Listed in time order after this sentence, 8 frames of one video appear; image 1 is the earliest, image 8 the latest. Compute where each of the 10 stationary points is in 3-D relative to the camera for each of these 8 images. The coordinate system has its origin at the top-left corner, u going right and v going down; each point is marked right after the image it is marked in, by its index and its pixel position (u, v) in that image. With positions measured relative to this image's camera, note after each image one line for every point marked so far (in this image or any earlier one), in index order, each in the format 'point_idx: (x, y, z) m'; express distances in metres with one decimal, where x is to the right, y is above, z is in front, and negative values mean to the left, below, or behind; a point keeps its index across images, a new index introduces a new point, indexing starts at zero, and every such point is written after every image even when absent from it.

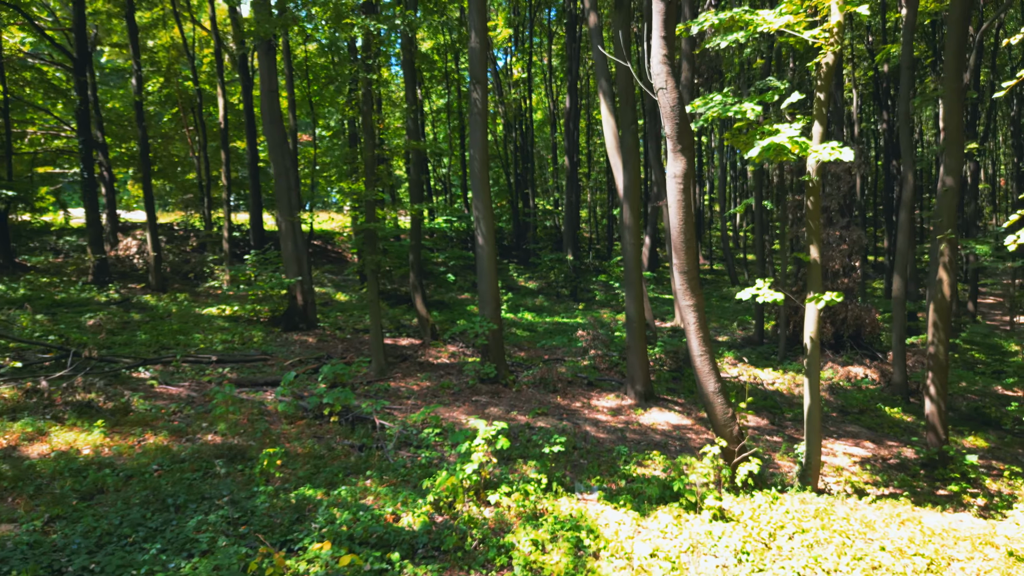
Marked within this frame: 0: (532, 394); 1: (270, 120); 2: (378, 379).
0: (+0.4, -1.9, +10.1) m
1: (-5.5, +3.9, +12.7) m
2: (-2.4, -1.6, +9.7) m
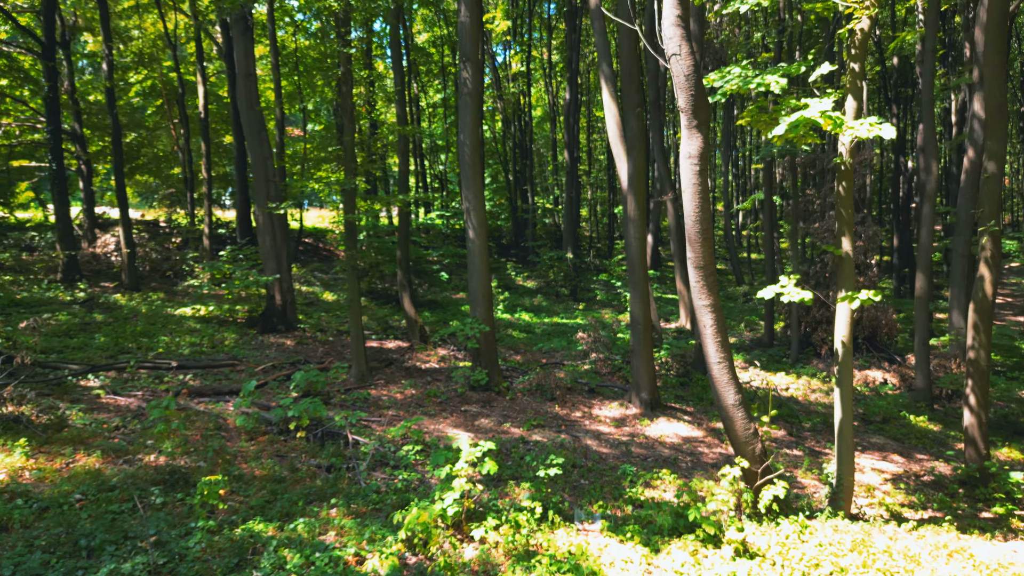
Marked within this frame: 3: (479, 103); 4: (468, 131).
0: (+0.2, -1.9, +9.2) m
1: (-5.6, +3.9, +11.8) m
2: (-2.5, -1.6, +8.8) m
3: (-0.6, +3.1, +9.4) m
4: (-0.7, +2.7, +9.4) m
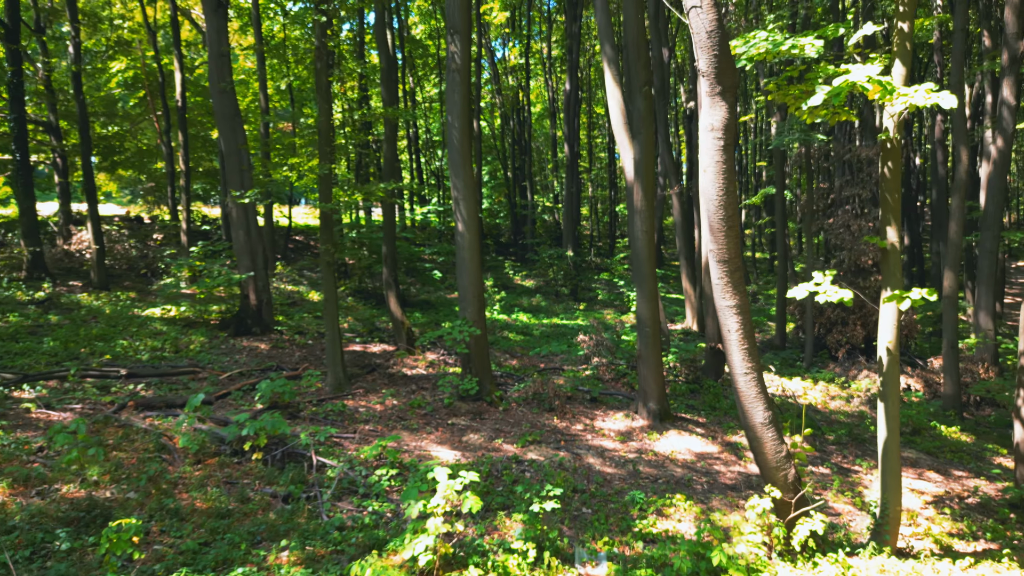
0: (+0.1, -1.9, +8.2) m
1: (-5.7, +3.9, +10.9) m
2: (-2.6, -1.6, +7.9) m
3: (-0.7, +3.2, +8.5) m
4: (-0.8, +2.7, +8.5) m
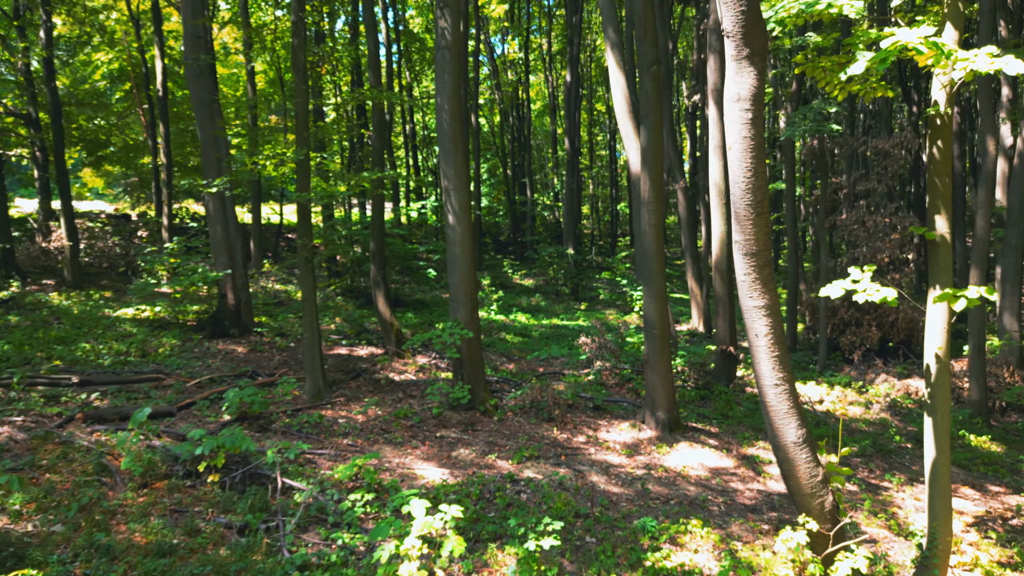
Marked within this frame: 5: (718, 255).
0: (+0.1, -1.9, +7.5) m
1: (-5.8, +3.9, +10.2) m
2: (-2.6, -1.5, +7.2) m
3: (-0.7, +3.2, +7.7) m
4: (-0.9, +2.7, +7.7) m
5: (+3.8, +0.6, +10.3) m
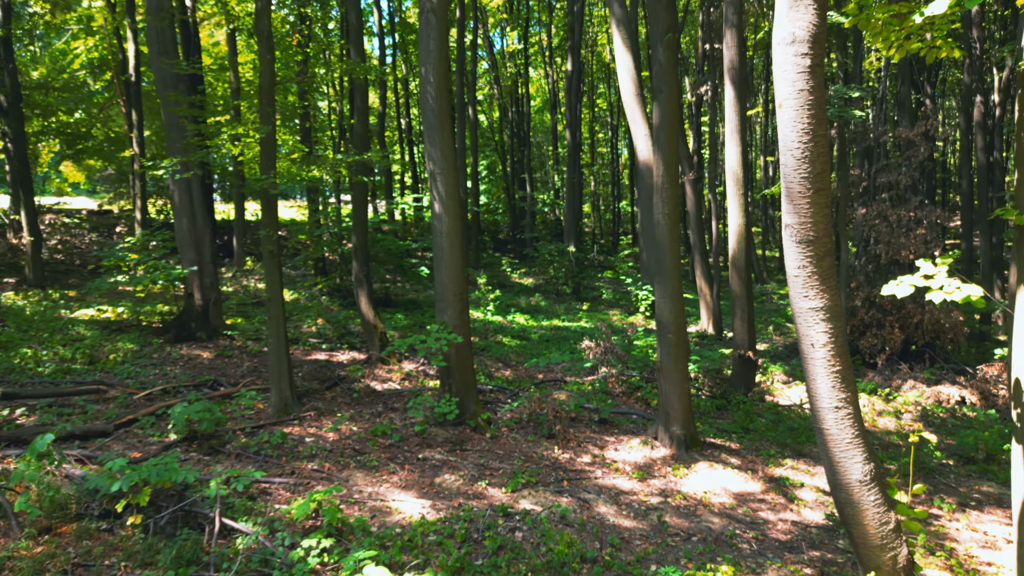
0: (0.0, -1.8, +6.6) m
1: (-5.9, +4.0, +9.2) m
2: (-2.7, -1.5, +6.2) m
3: (-0.8, +3.2, +6.8) m
4: (-1.0, +2.7, +6.8) m
5: (+3.7, +0.6, +9.3) m
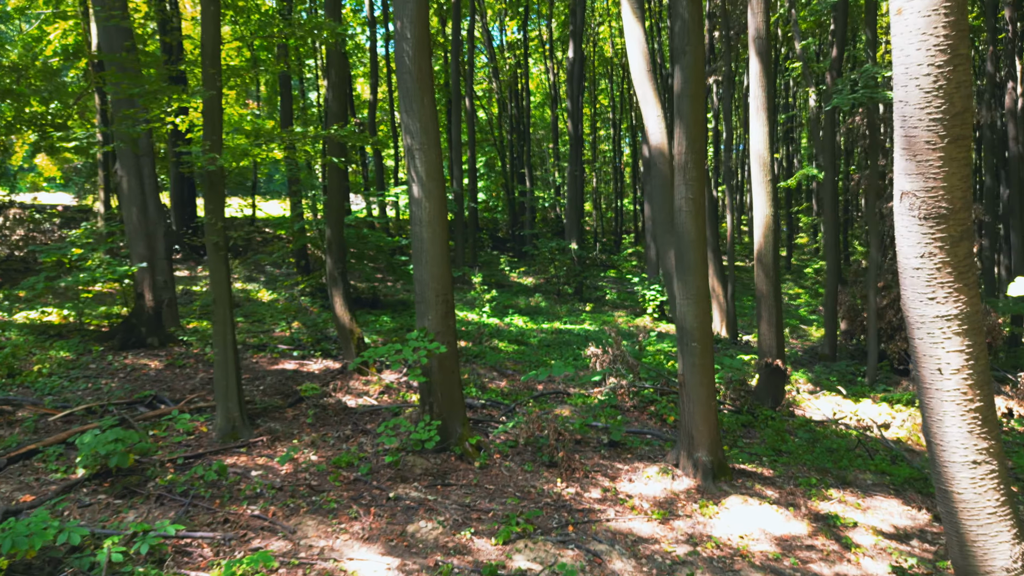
0: (0.0, -1.8, +5.5) m
1: (-5.9, +4.0, +8.1) m
2: (-2.7, -1.5, +5.1) m
3: (-0.9, +3.2, +5.7) m
4: (-1.0, +2.7, +5.7) m
5: (+3.7, +0.6, +8.2) m
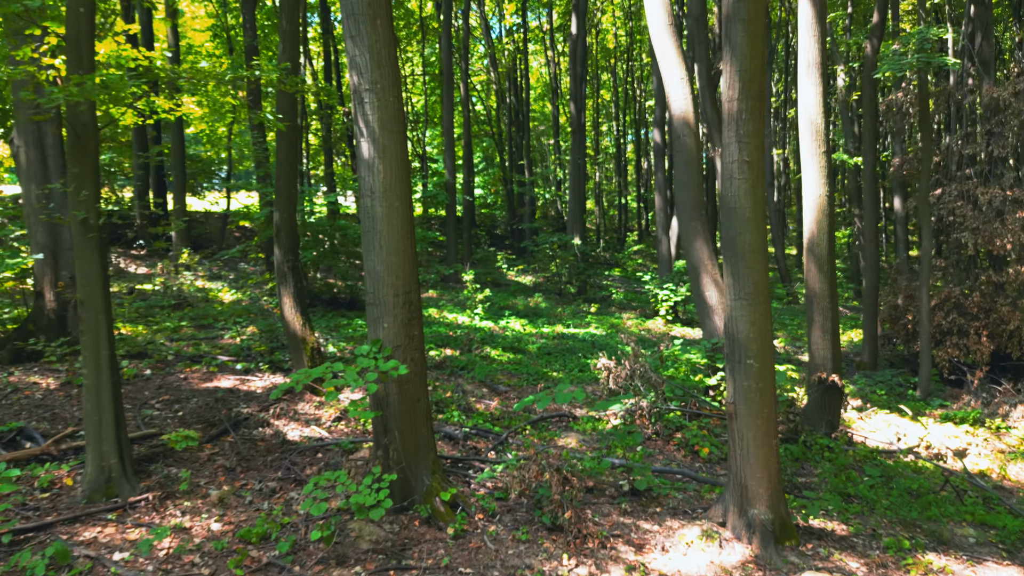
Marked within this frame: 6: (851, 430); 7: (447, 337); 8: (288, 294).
0: (-0.1, -1.8, +3.9) m
1: (-6.0, +4.0, +6.6) m
2: (-2.8, -1.5, +3.6) m
3: (-0.9, +3.2, +4.1) m
4: (-1.1, +2.8, +4.1) m
5: (+3.6, +0.7, +6.6) m
6: (+4.4, -1.8, +7.2) m
7: (-1.1, -0.8, +9.5) m
8: (-2.6, -0.1, +6.5) m
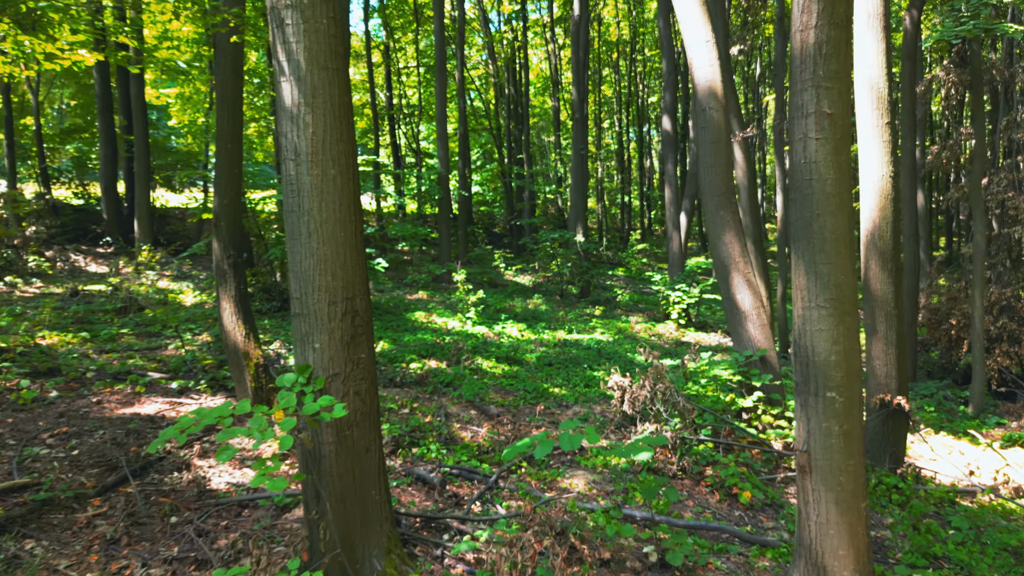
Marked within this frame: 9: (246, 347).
0: (-0.2, -1.8, +2.7) m
1: (-6.1, +4.0, +5.4) m
2: (-2.9, -1.5, +2.4) m
3: (-1.0, +3.2, +2.9) m
4: (-1.2, +2.7, +2.9) m
5: (+3.5, +0.6, +5.4) m
6: (+4.3, -1.9, +6.0) m
7: (-1.2, -0.9, +8.3) m
8: (-2.7, -0.1, +5.3) m
9: (-2.5, -0.6, +5.3) m
